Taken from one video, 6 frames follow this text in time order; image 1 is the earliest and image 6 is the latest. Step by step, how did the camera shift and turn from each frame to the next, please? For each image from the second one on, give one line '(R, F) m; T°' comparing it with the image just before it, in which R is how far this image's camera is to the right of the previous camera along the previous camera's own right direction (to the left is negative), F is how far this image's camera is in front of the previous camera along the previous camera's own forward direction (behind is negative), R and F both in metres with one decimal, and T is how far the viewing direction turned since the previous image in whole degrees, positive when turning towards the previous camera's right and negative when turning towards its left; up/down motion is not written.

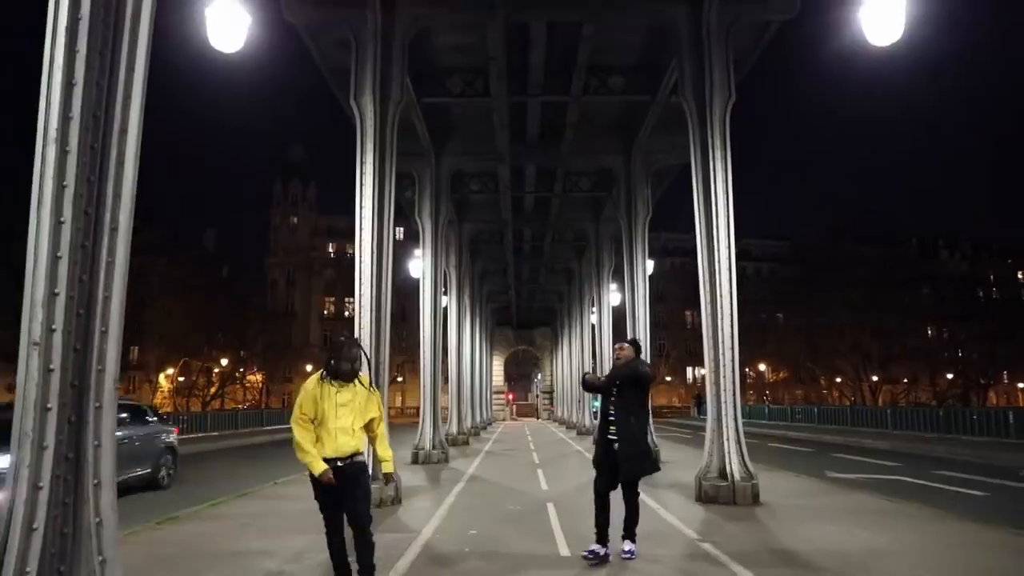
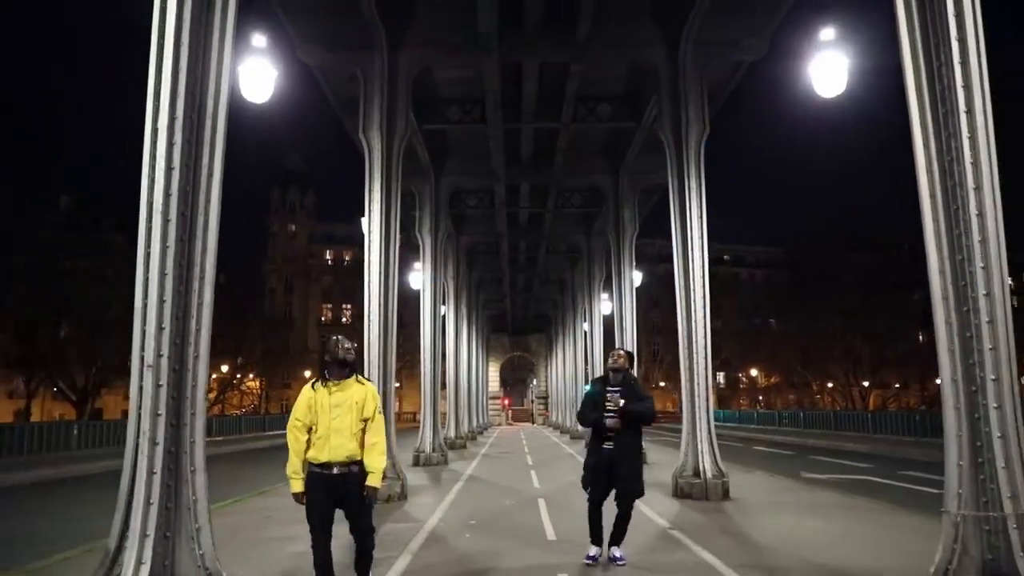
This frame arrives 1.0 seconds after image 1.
(0.0, -1.5) m; 0°
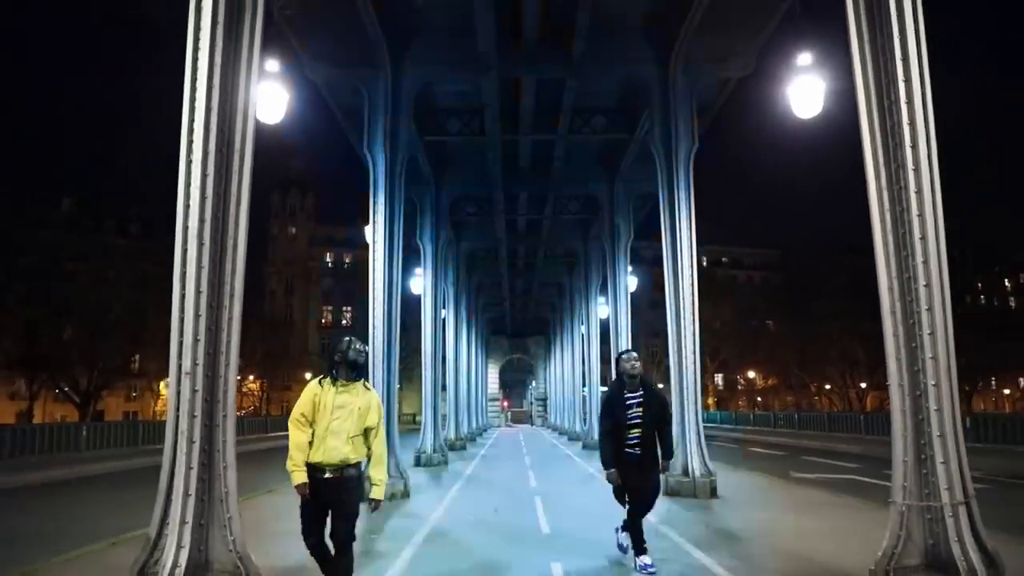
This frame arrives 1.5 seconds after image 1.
(0.0, -0.8) m; 0°
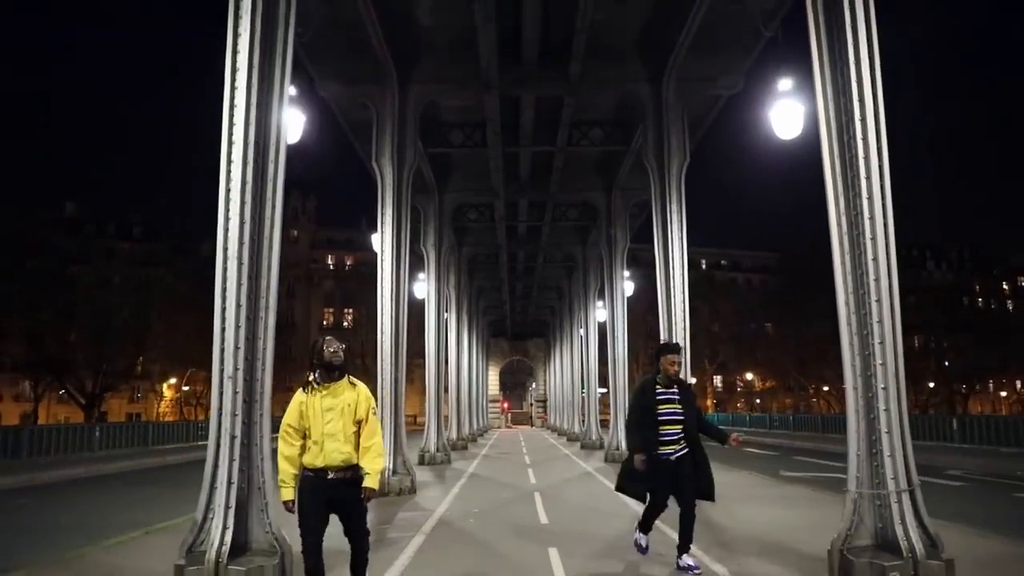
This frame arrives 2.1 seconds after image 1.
(0.0, -0.9) m; 0°
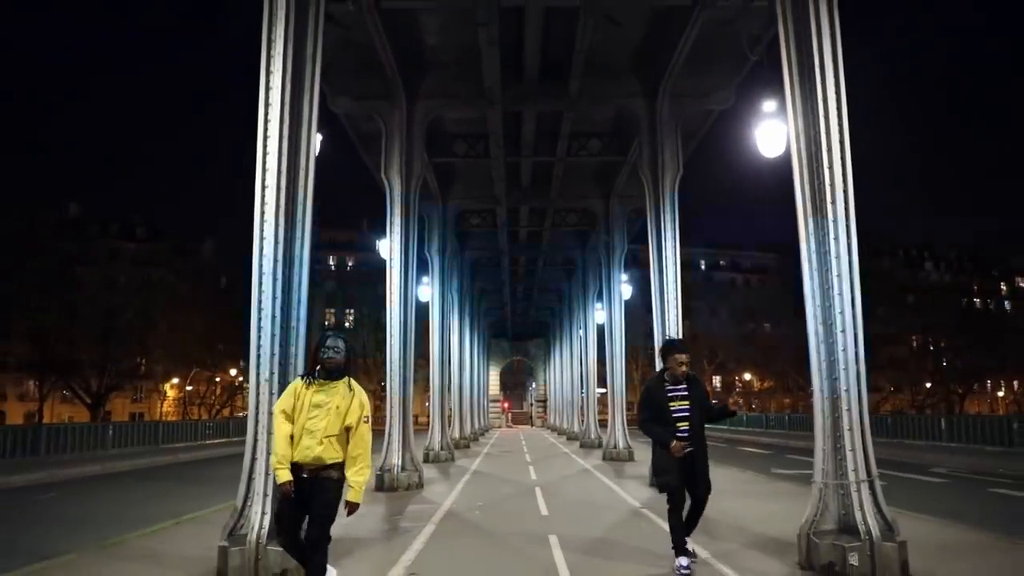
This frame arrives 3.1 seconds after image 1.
(0.0, -1.0) m; 0°
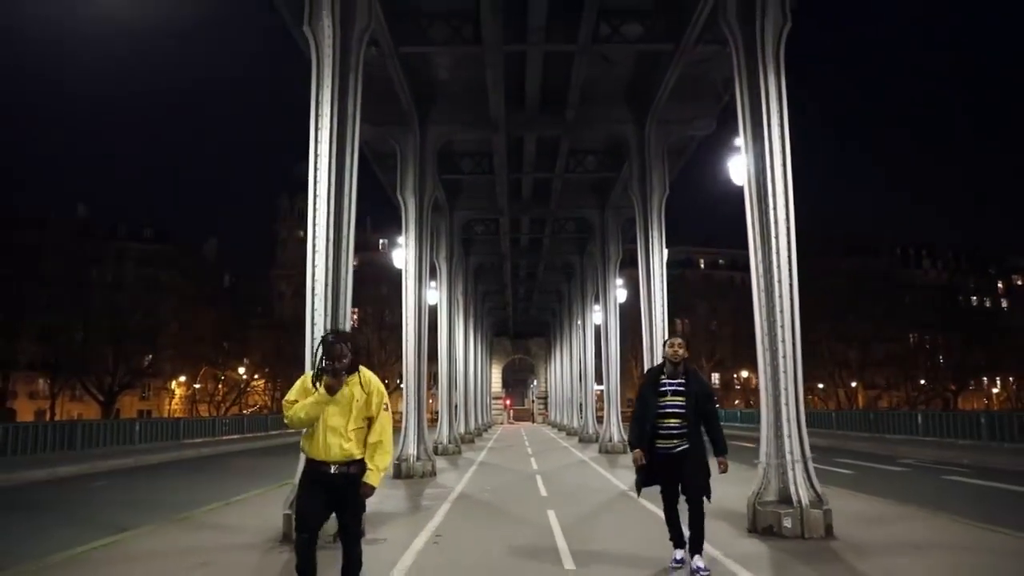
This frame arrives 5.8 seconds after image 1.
(0.0, -2.1) m; 0°
